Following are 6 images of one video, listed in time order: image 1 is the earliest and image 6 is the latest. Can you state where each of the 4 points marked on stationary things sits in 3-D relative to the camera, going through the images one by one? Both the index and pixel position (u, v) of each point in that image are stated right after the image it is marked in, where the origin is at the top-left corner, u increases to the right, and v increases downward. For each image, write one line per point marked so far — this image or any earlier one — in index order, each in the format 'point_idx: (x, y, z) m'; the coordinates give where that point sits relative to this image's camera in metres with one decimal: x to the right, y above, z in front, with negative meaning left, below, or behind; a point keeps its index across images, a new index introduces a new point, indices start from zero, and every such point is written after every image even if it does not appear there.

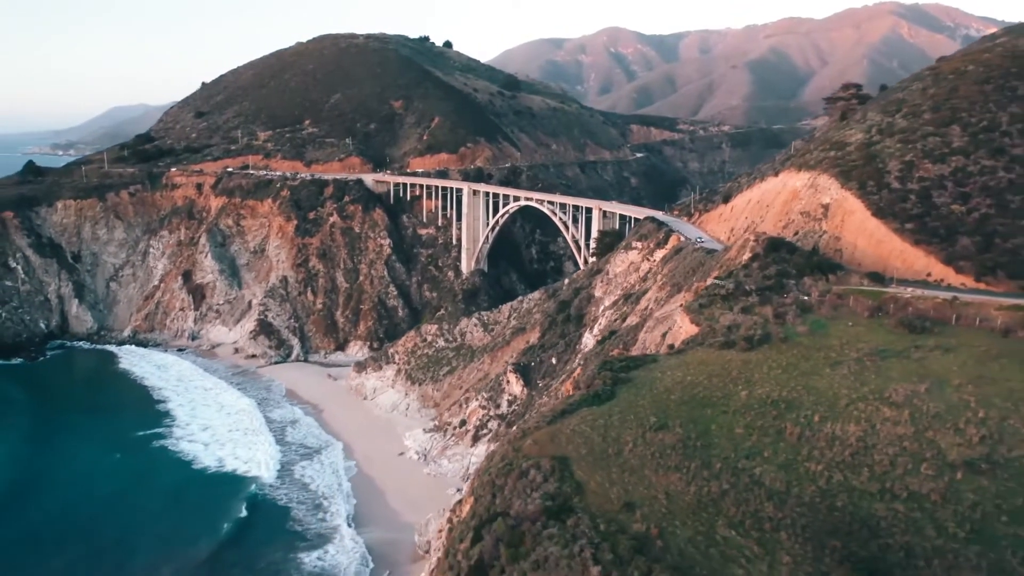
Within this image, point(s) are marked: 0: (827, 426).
0: (+7.2, -3.1, +15.8) m
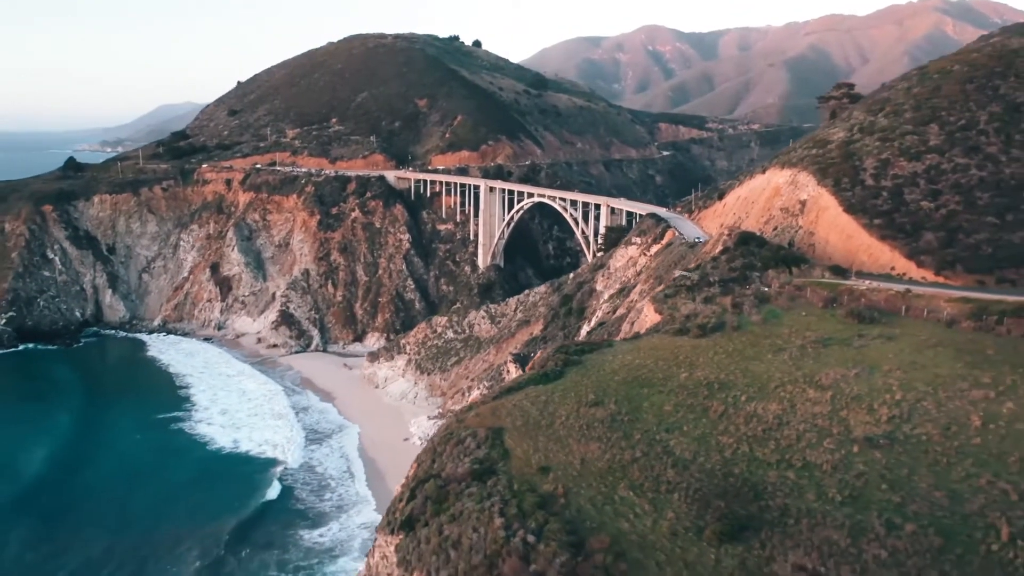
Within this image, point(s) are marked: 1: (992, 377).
0: (+5.8, -2.8, +16.8) m
1: (+11.8, -2.2, +16.9) m
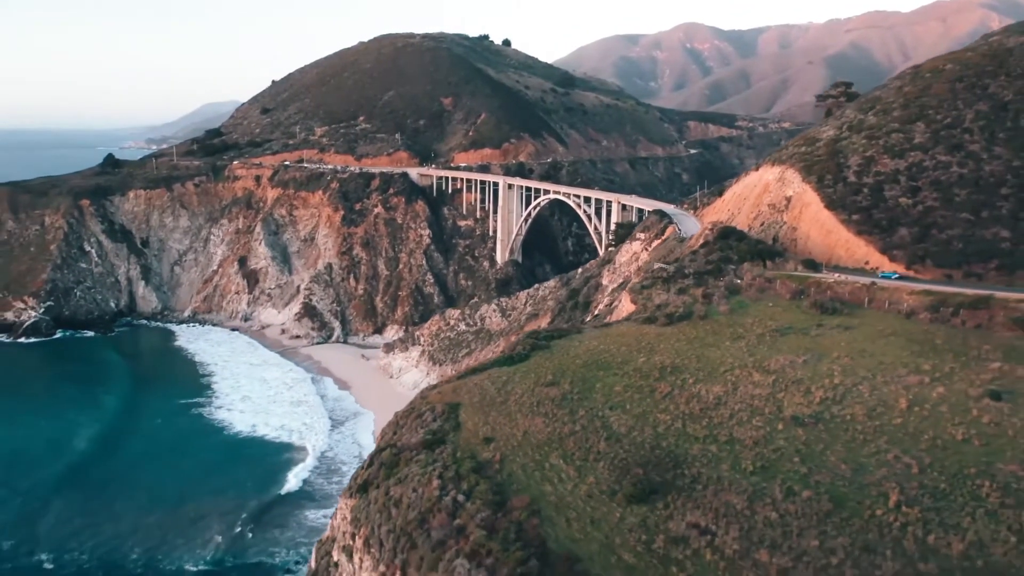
0: (+4.8, -2.5, +17.7) m
1: (+10.7, -2.0, +17.5) m
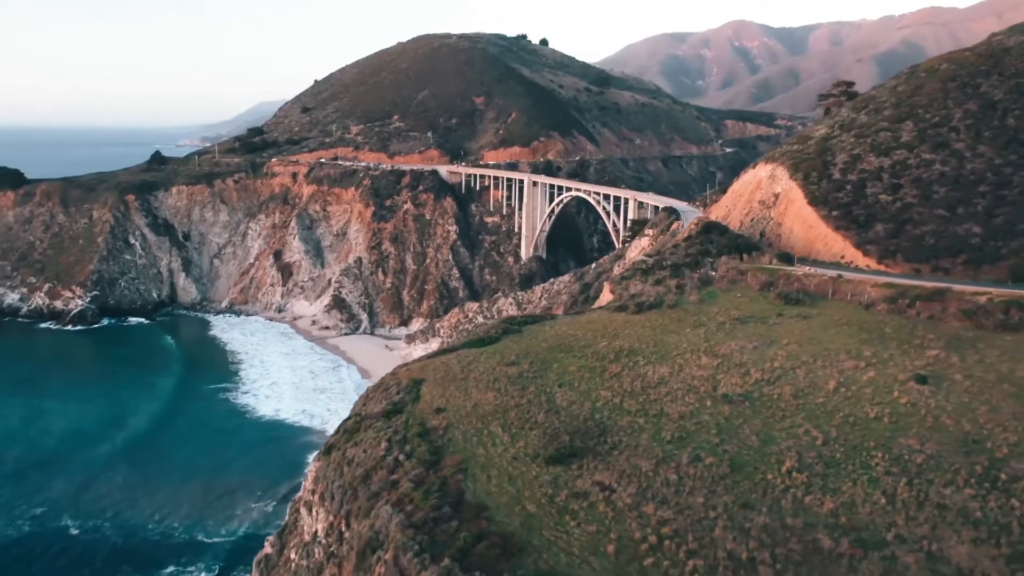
0: (+3.7, -2.2, +18.8) m
1: (+9.6, -1.7, +18.3) m
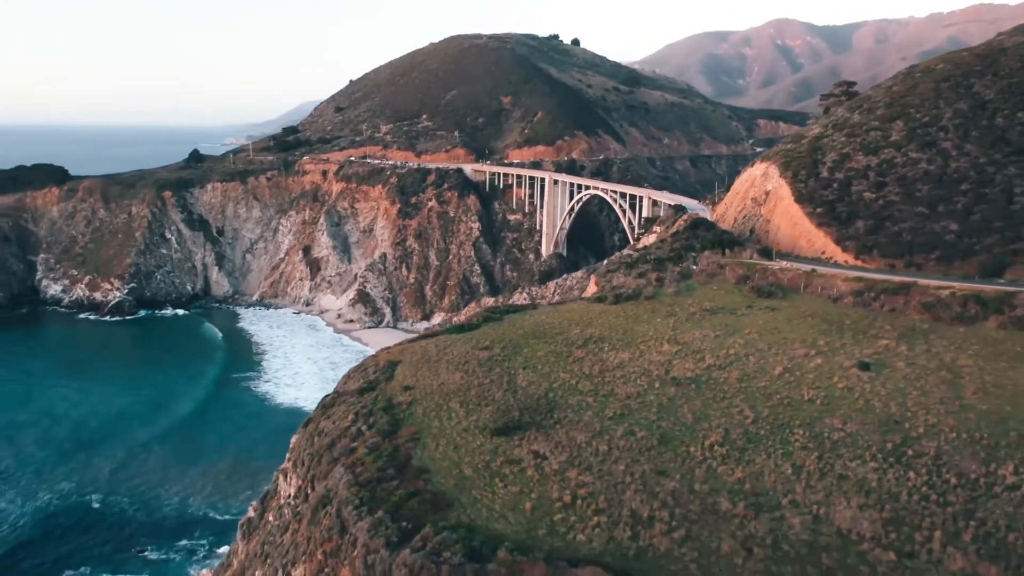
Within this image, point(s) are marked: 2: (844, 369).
0: (+2.8, -1.9, +19.8) m
1: (+8.7, -1.5, +19.0) m
2: (+8.2, -2.0, +17.0) m
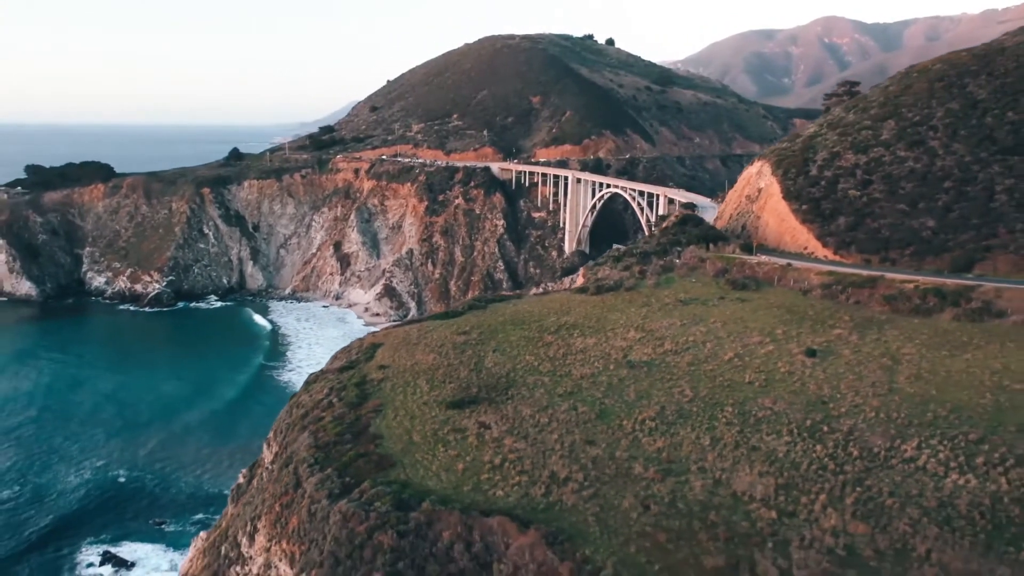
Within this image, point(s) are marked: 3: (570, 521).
0: (+2.0, -1.5, +20.9) m
1: (+7.8, -1.2, +19.8) m
2: (+7.2, -1.8, +17.8) m
3: (+1.0, -3.8, +11.3) m
